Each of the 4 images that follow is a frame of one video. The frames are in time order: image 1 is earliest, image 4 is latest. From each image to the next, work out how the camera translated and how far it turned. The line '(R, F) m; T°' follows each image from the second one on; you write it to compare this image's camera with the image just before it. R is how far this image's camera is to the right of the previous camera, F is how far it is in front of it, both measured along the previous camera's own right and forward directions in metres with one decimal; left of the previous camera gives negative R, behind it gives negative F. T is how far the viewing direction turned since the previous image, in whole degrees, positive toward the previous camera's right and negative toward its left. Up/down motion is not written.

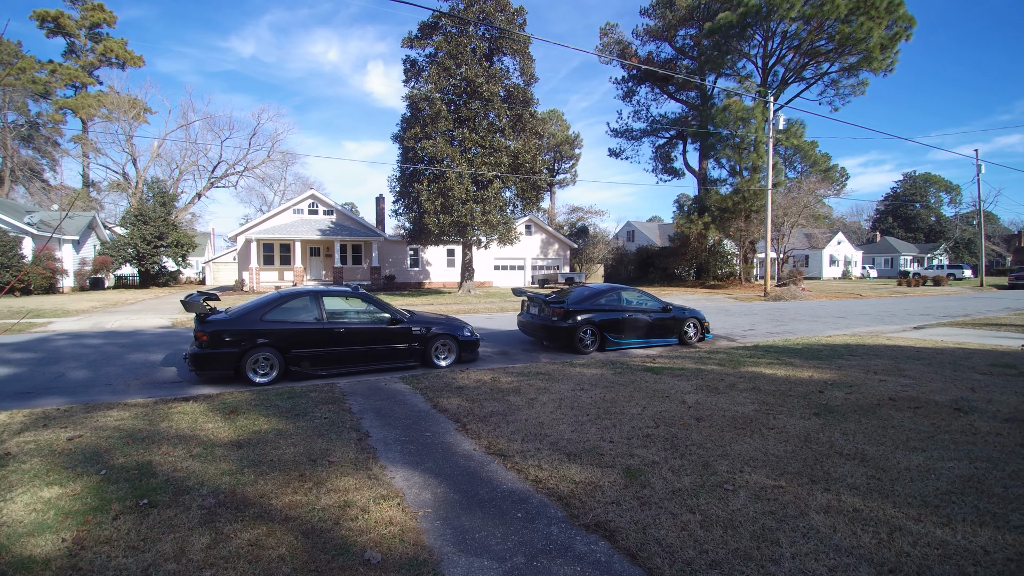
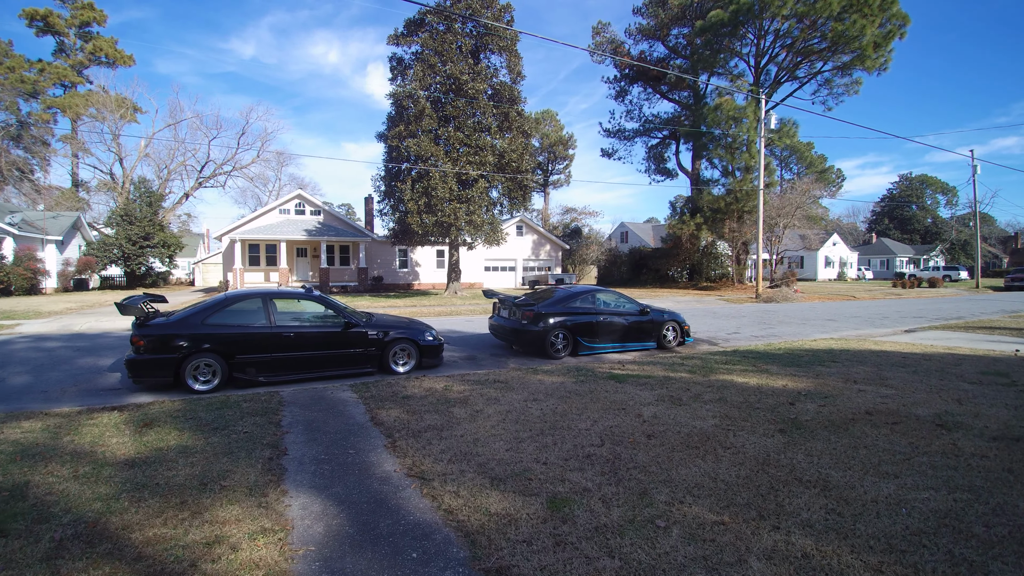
(+0.5, +0.5) m; 0°
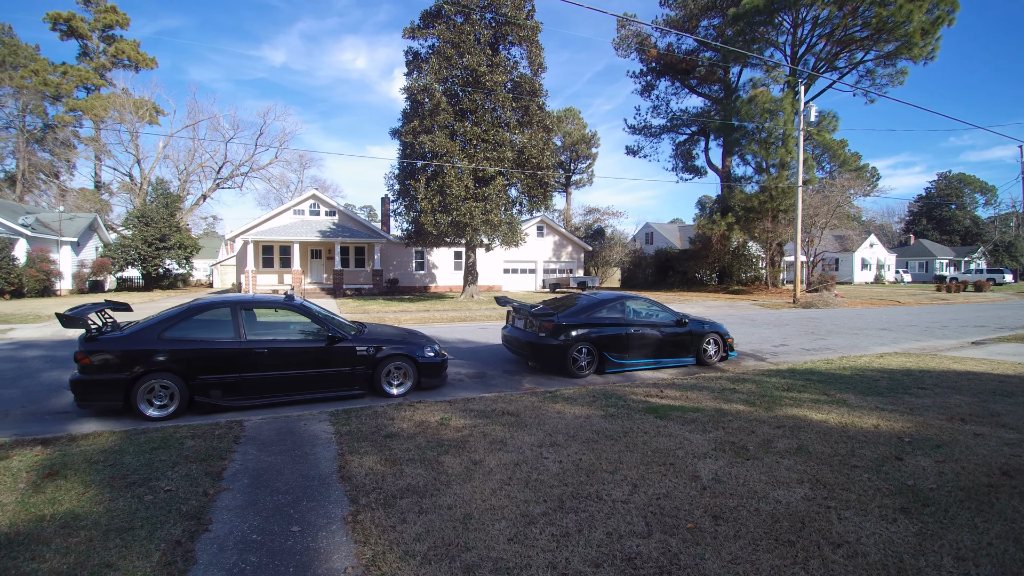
(+0.1, +1.2) m; -2°
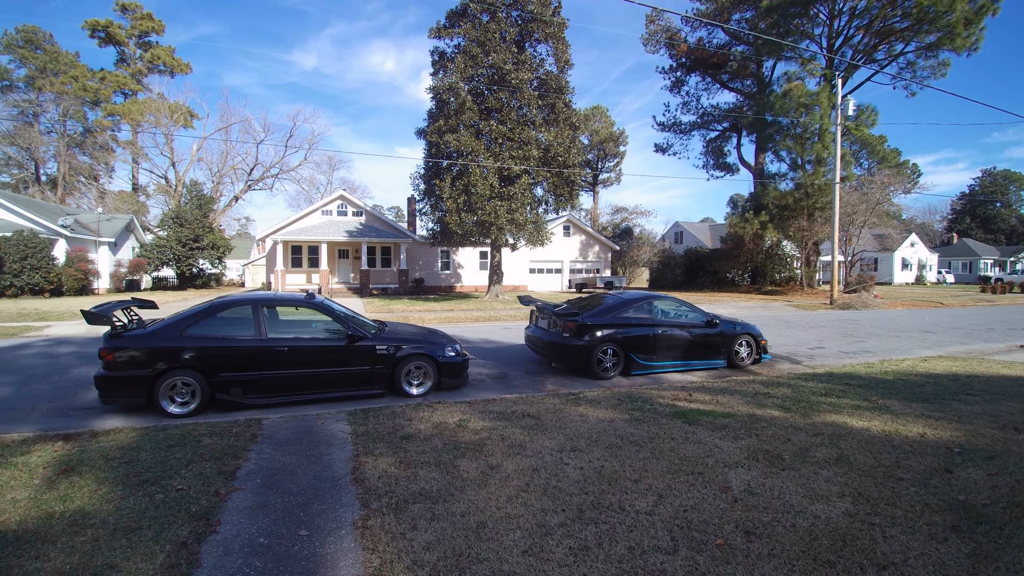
(+0.1, +0.2) m; -3°
